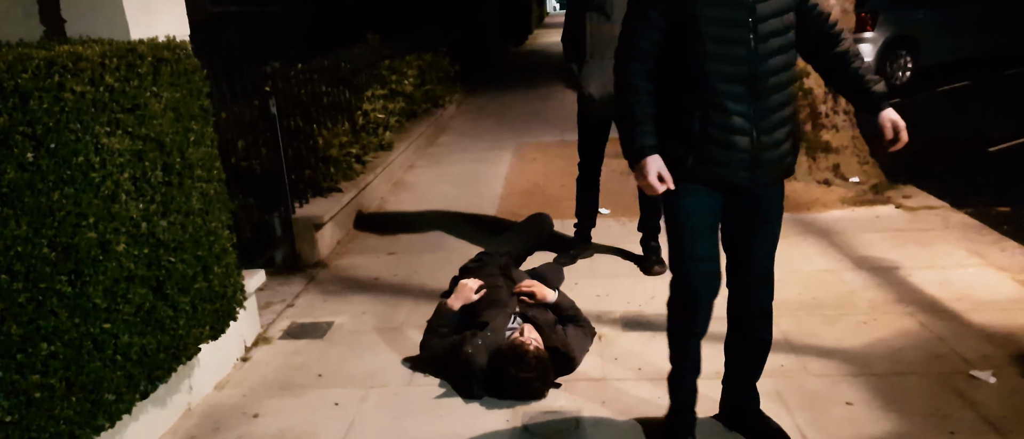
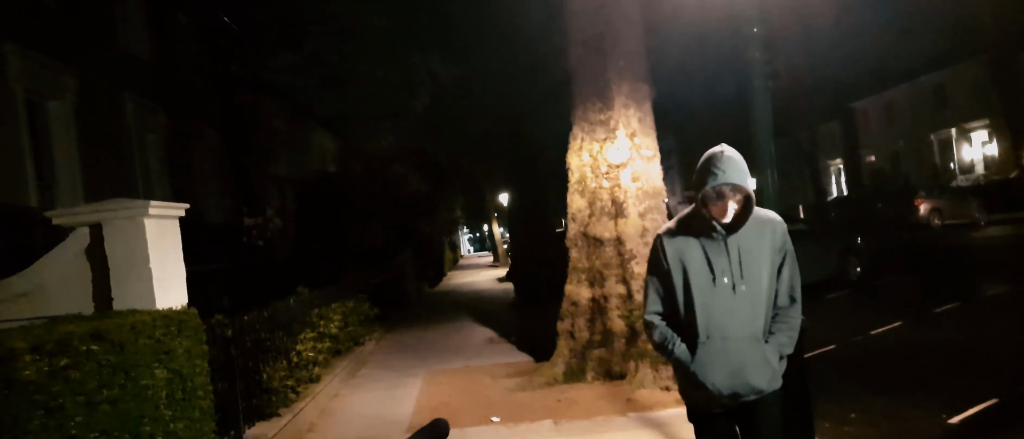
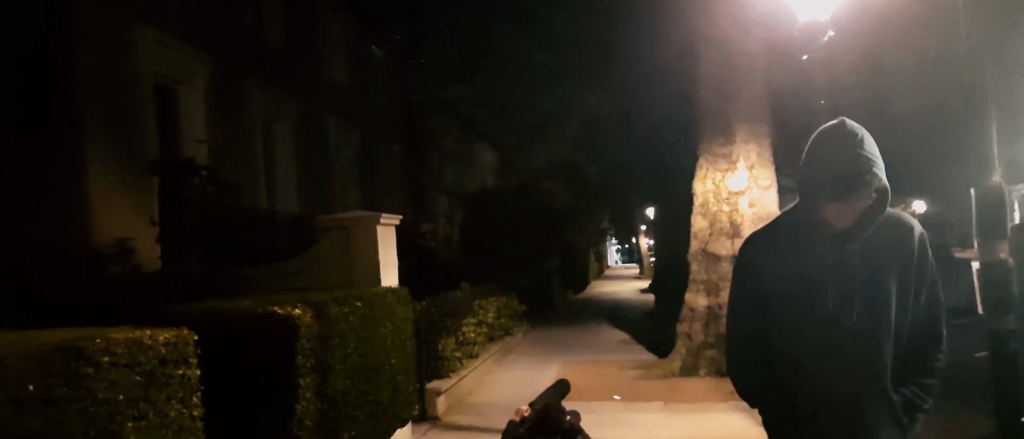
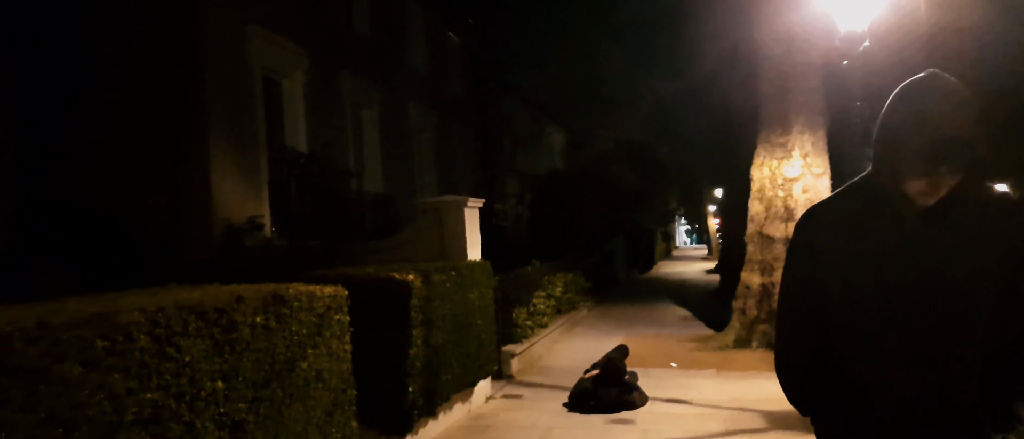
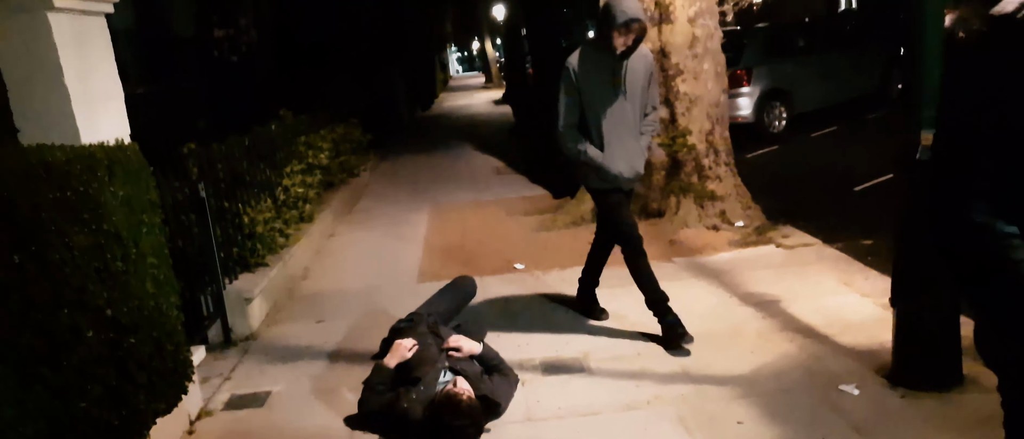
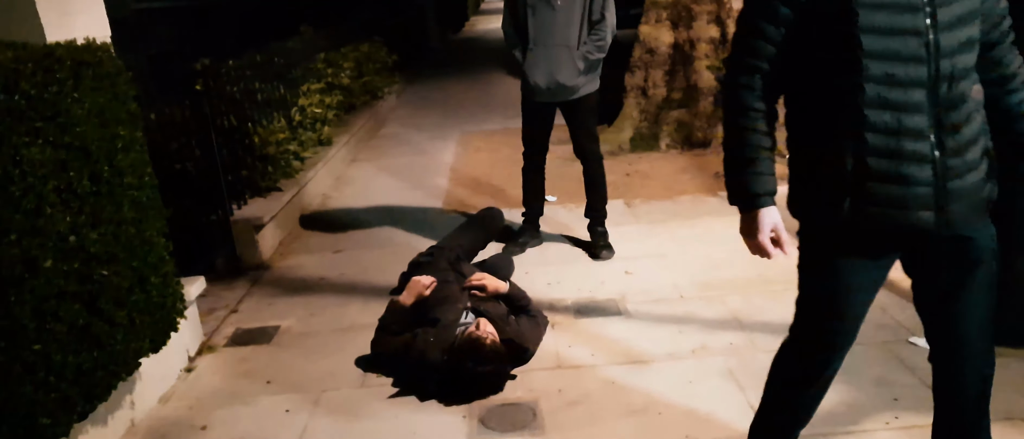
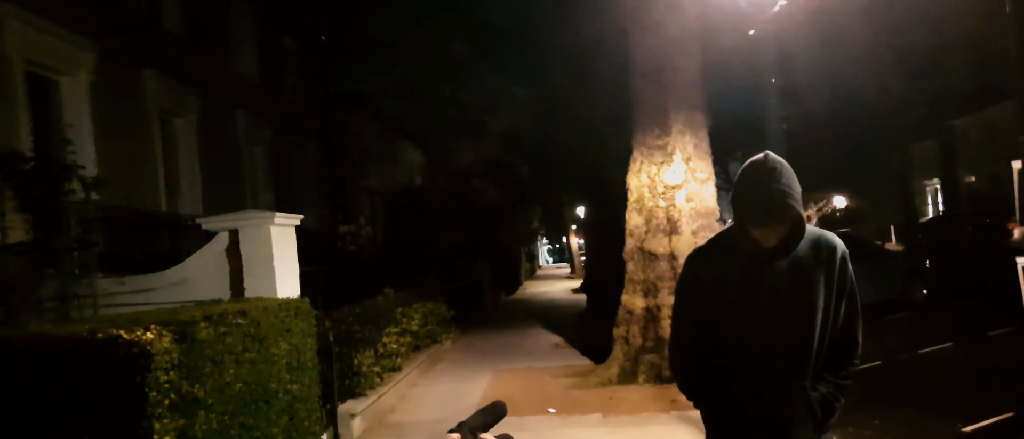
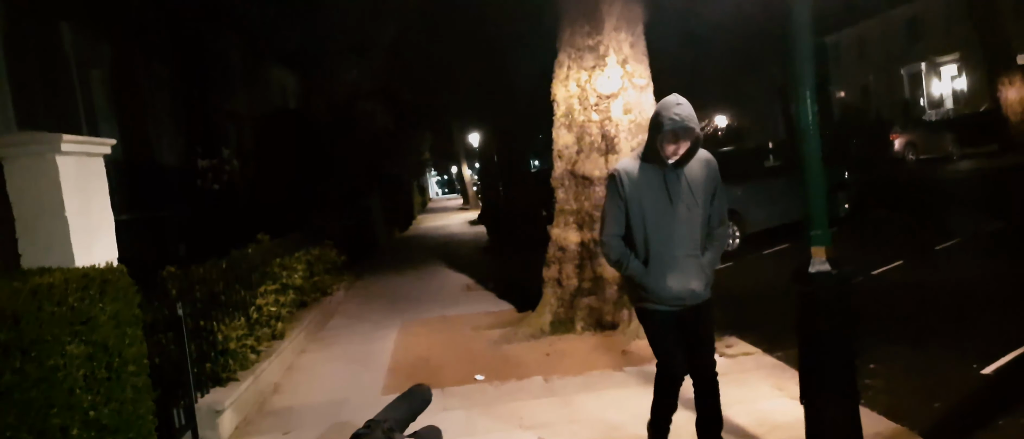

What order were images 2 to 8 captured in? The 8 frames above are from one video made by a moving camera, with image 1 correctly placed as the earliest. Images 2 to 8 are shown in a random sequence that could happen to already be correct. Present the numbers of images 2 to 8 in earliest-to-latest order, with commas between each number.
6, 5, 8, 2, 7, 3, 4
